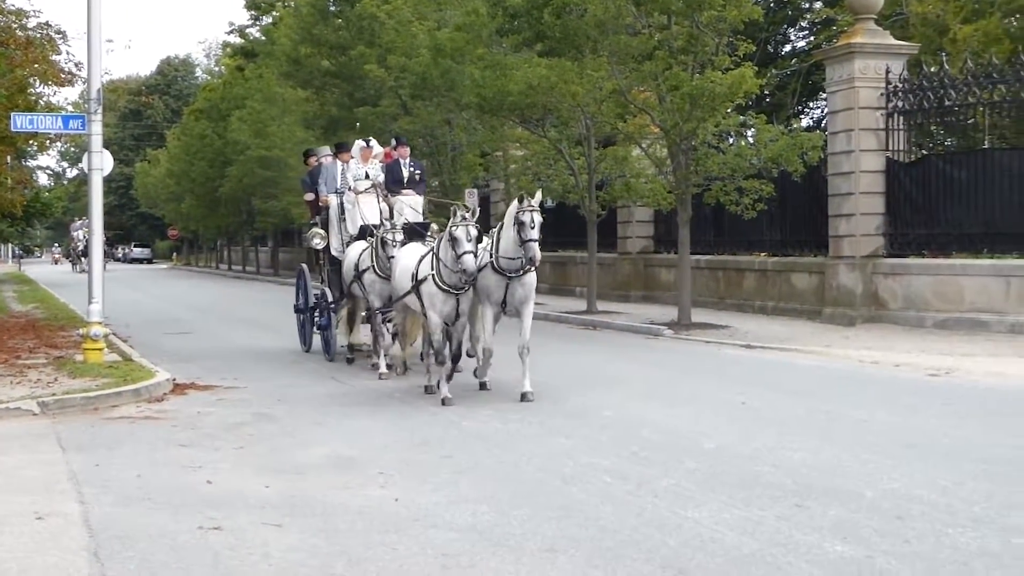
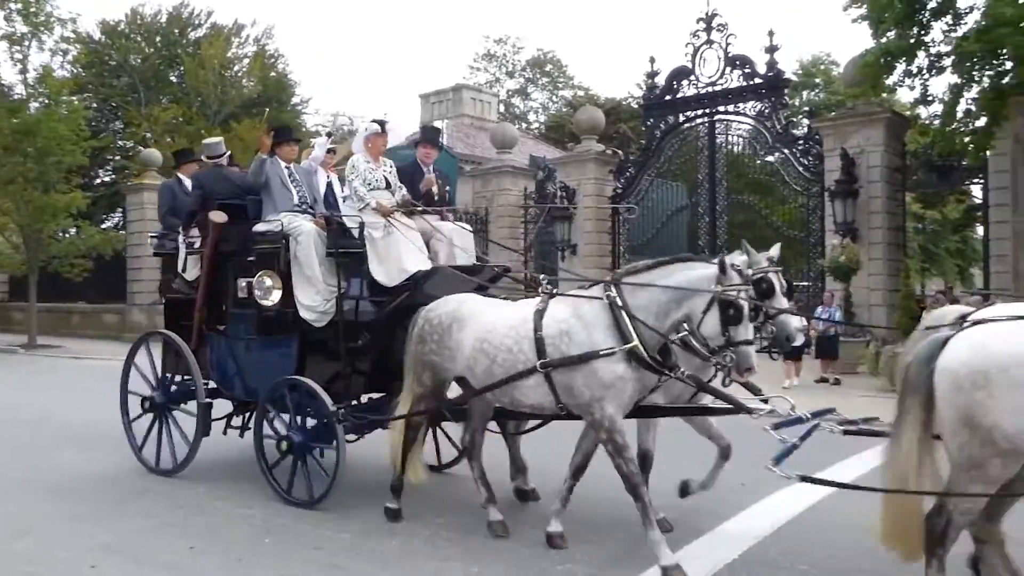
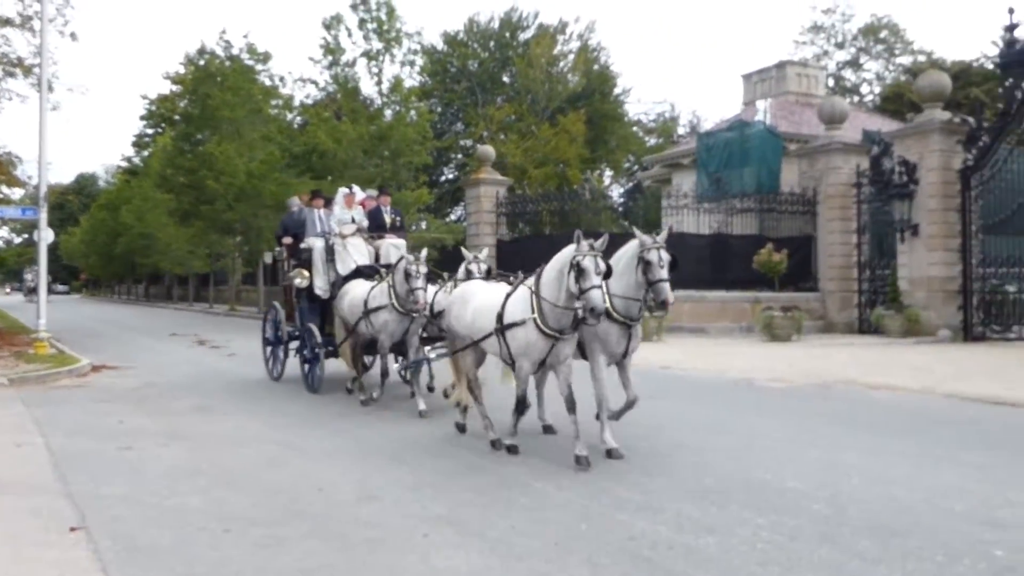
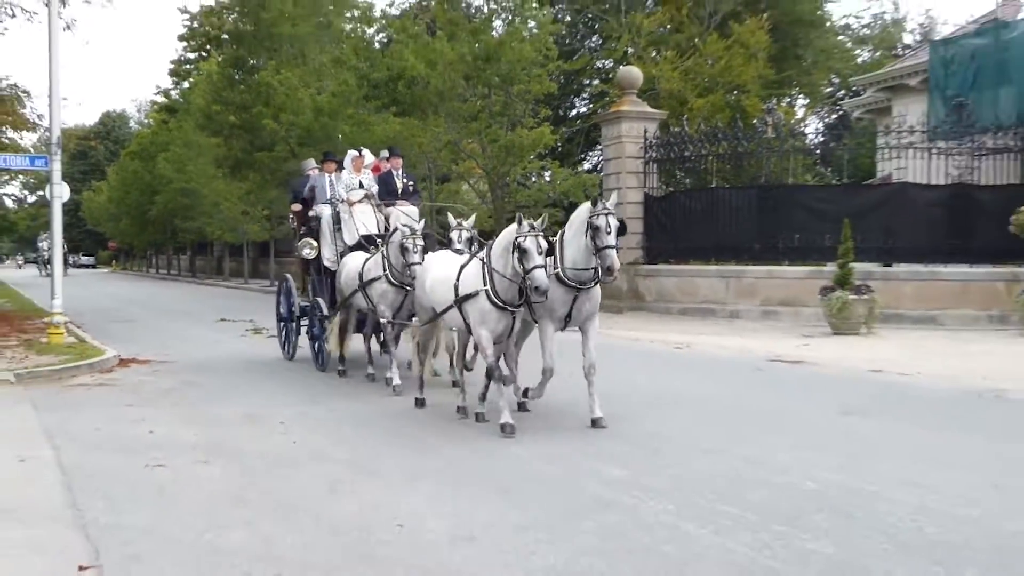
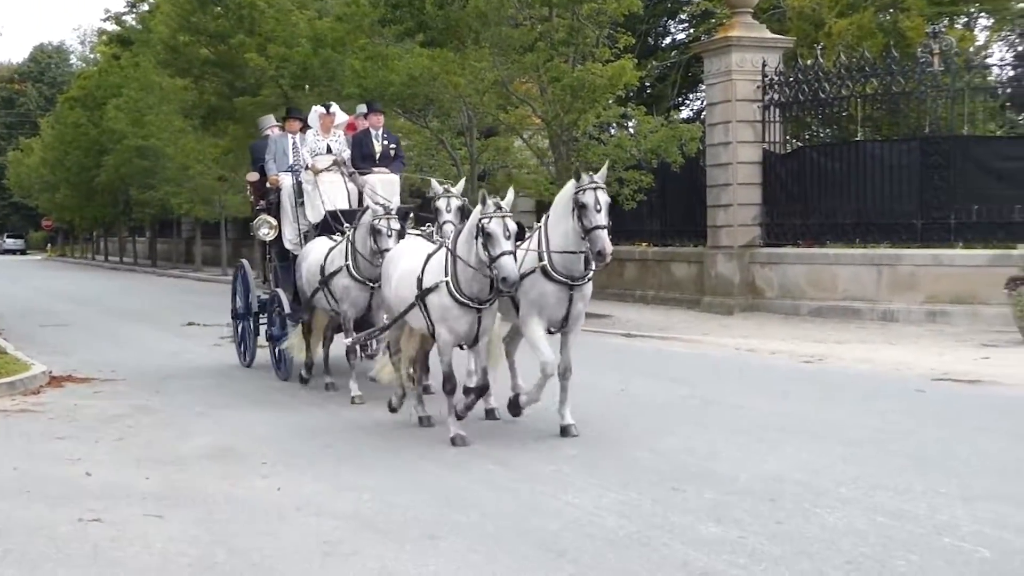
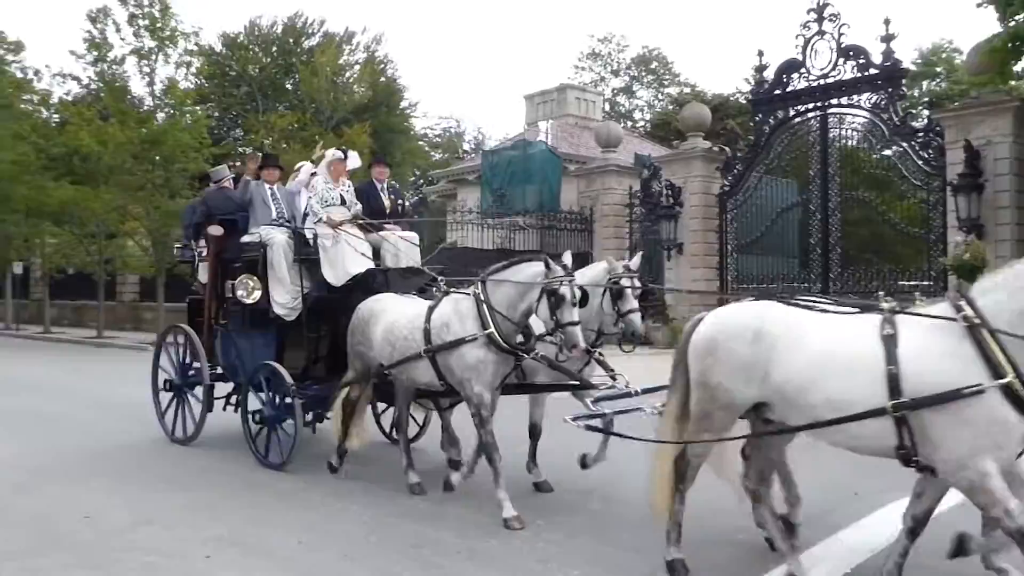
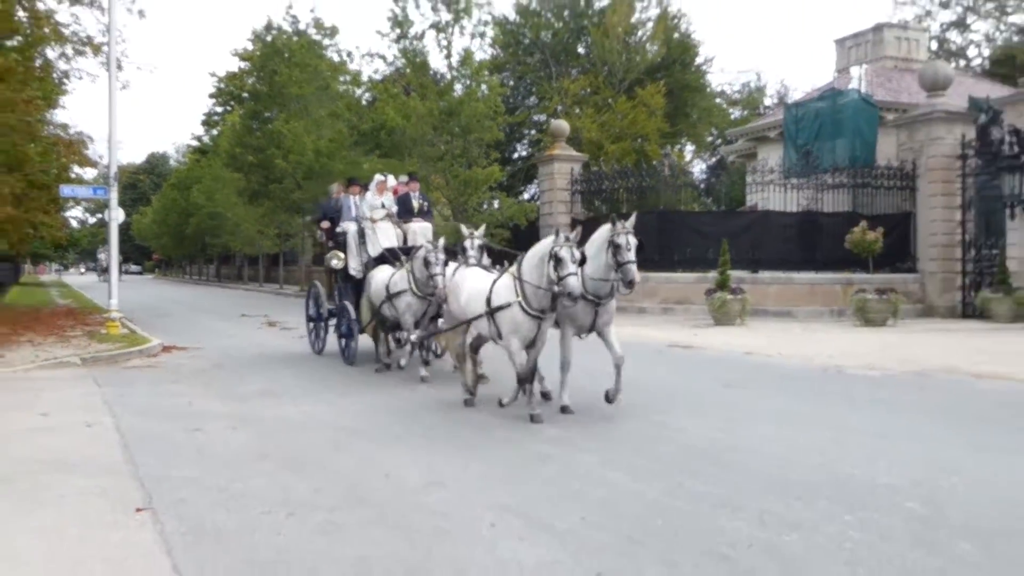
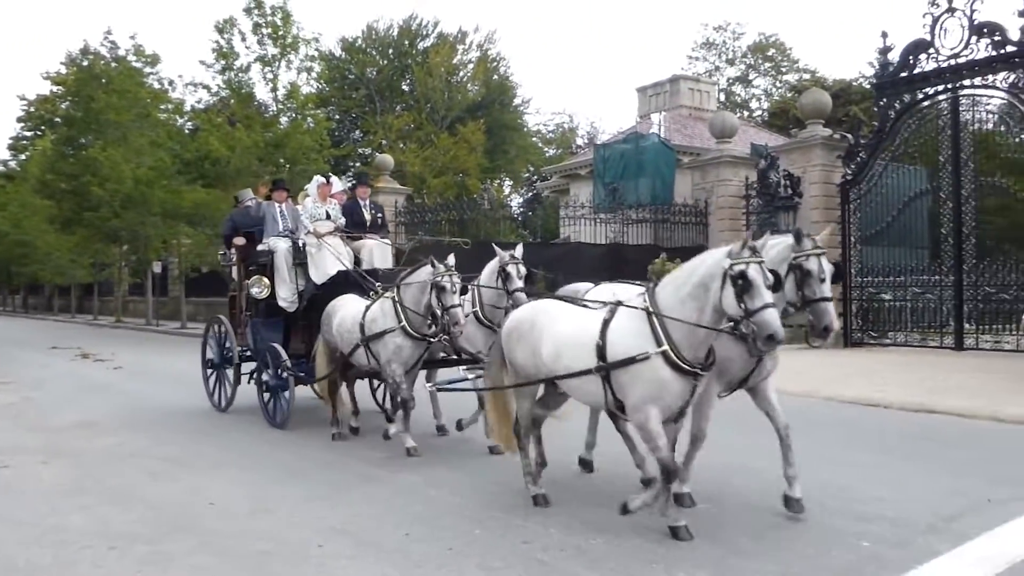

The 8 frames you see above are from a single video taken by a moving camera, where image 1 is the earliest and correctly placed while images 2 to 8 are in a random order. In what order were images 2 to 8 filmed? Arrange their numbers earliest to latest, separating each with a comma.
5, 4, 7, 3, 8, 6, 2
